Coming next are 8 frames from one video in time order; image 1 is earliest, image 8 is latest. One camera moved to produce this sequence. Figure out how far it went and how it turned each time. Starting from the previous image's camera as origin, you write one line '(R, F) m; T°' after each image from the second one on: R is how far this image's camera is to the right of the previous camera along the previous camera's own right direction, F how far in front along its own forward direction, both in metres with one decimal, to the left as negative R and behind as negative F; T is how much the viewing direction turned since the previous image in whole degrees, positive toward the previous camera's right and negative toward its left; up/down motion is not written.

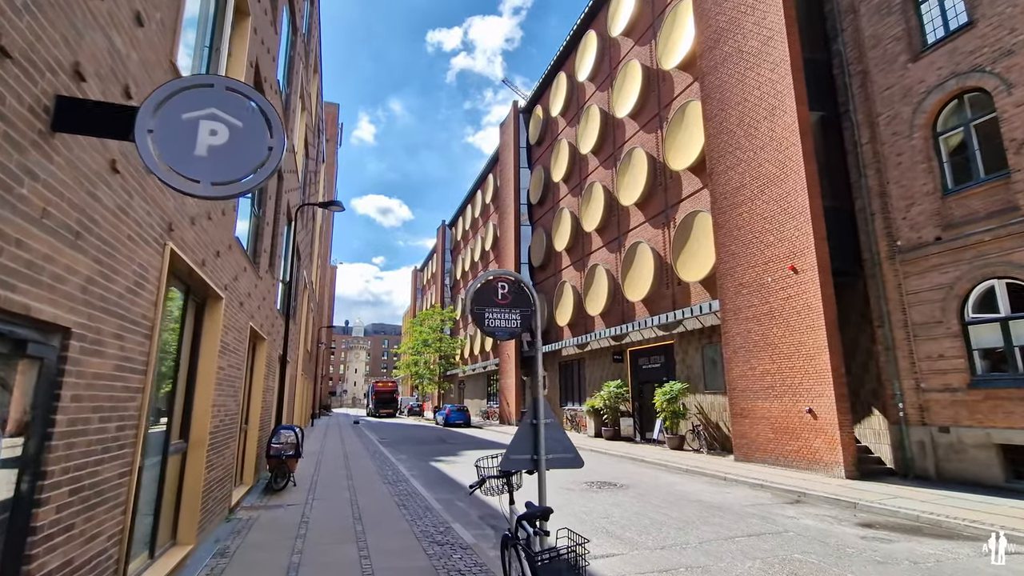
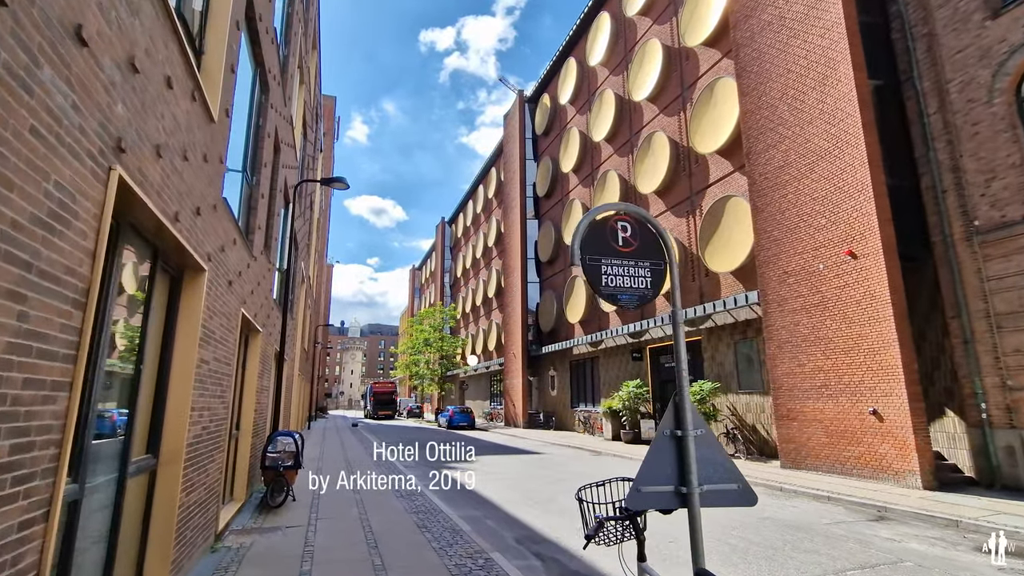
(-0.7, +1.5) m; +1°
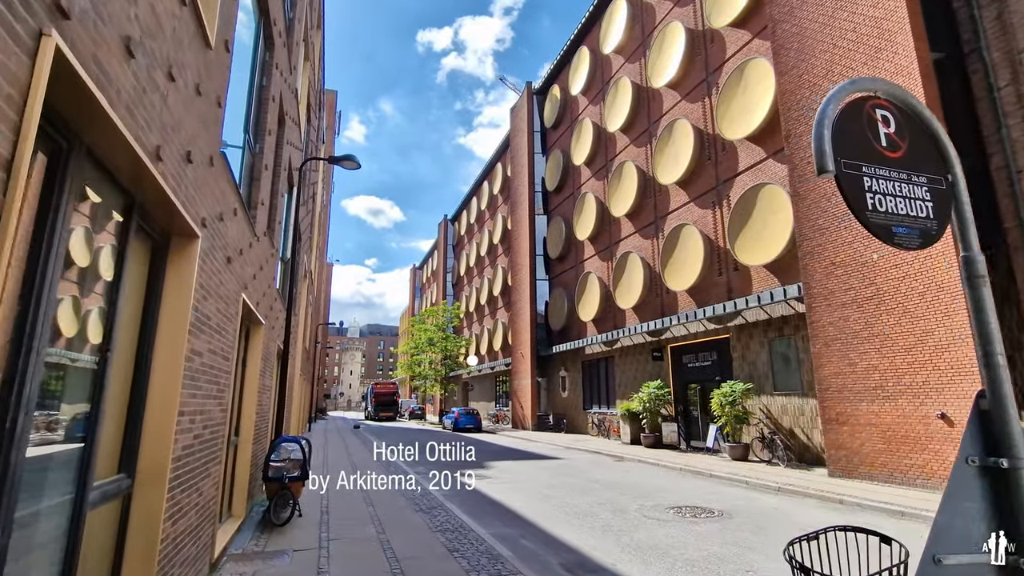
(-0.6, +1.1) m; 0°
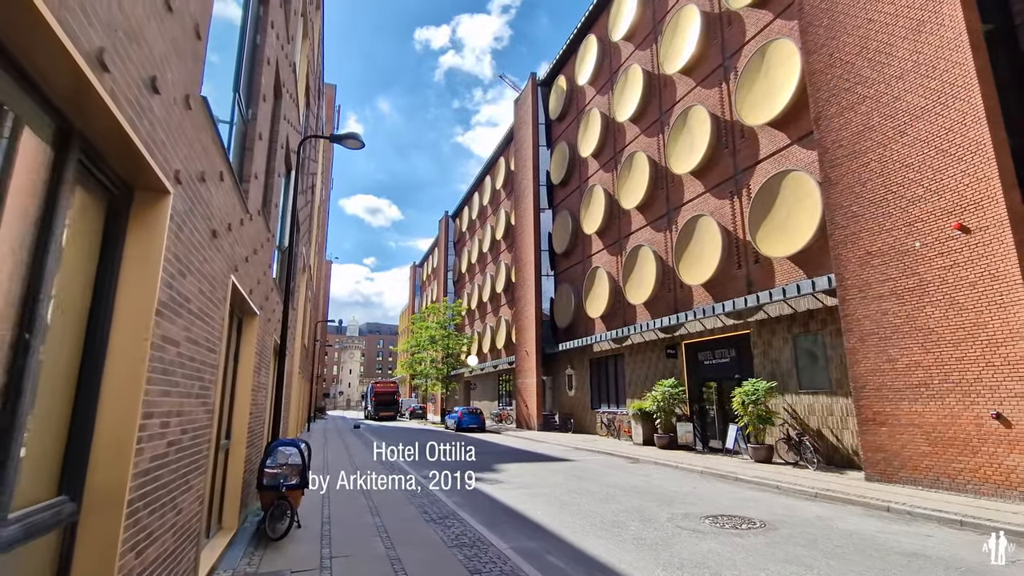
(-0.4, +0.9) m; 0°
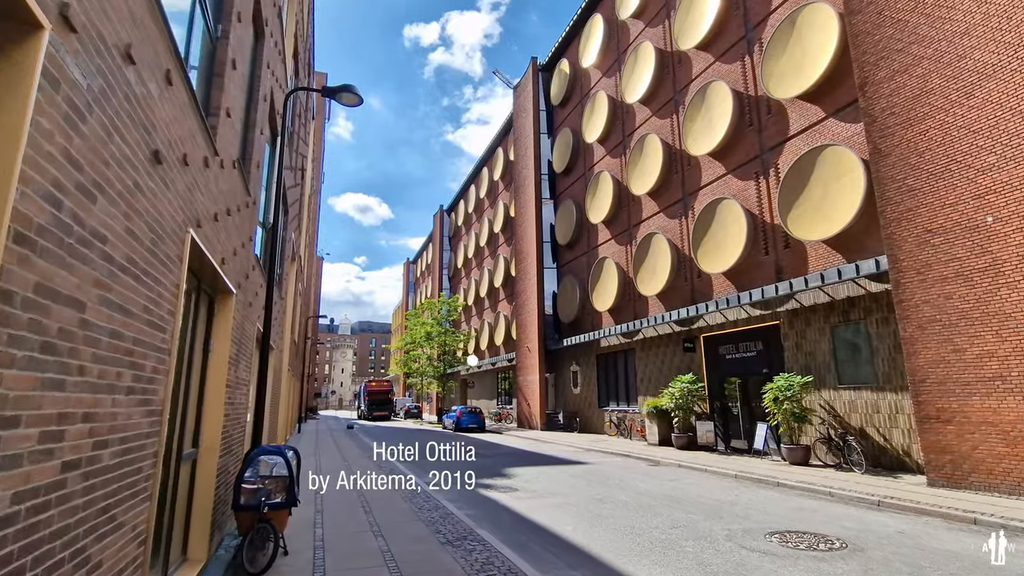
(-0.5, +1.4) m; +1°
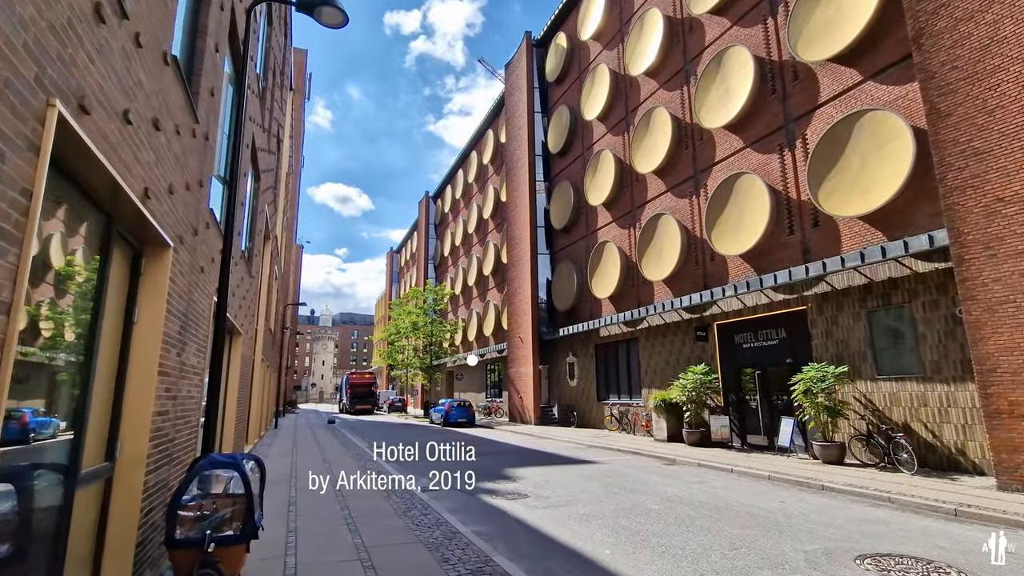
(-0.5, +1.6) m; +2°
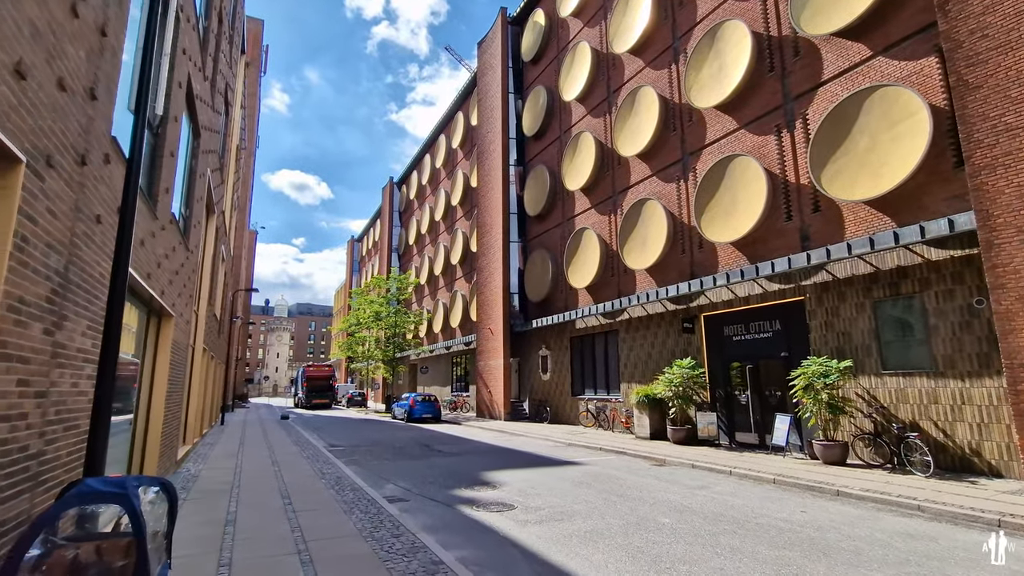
(-0.4, +1.4) m; +4°
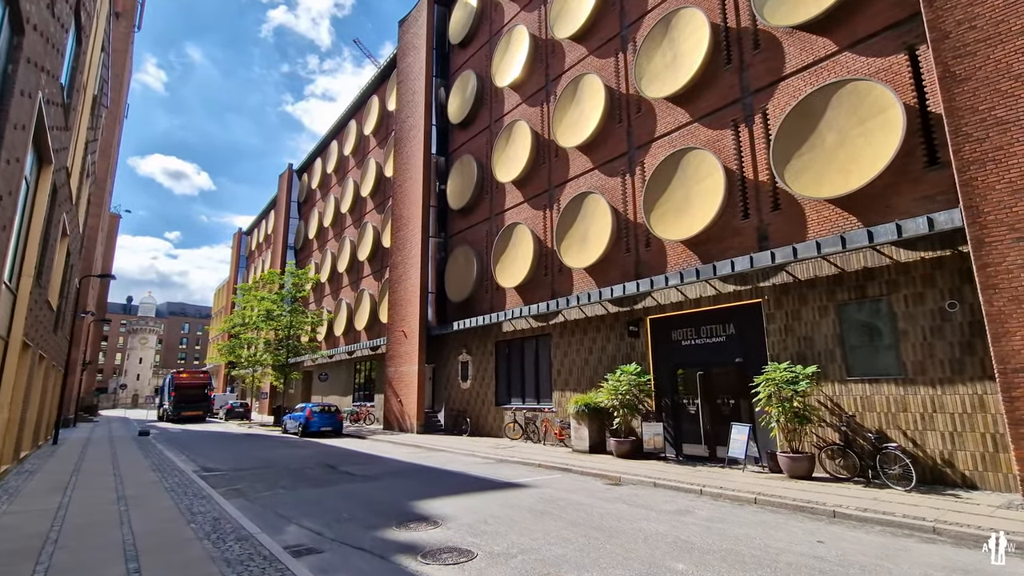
(-0.9, +2.2) m; +11°
